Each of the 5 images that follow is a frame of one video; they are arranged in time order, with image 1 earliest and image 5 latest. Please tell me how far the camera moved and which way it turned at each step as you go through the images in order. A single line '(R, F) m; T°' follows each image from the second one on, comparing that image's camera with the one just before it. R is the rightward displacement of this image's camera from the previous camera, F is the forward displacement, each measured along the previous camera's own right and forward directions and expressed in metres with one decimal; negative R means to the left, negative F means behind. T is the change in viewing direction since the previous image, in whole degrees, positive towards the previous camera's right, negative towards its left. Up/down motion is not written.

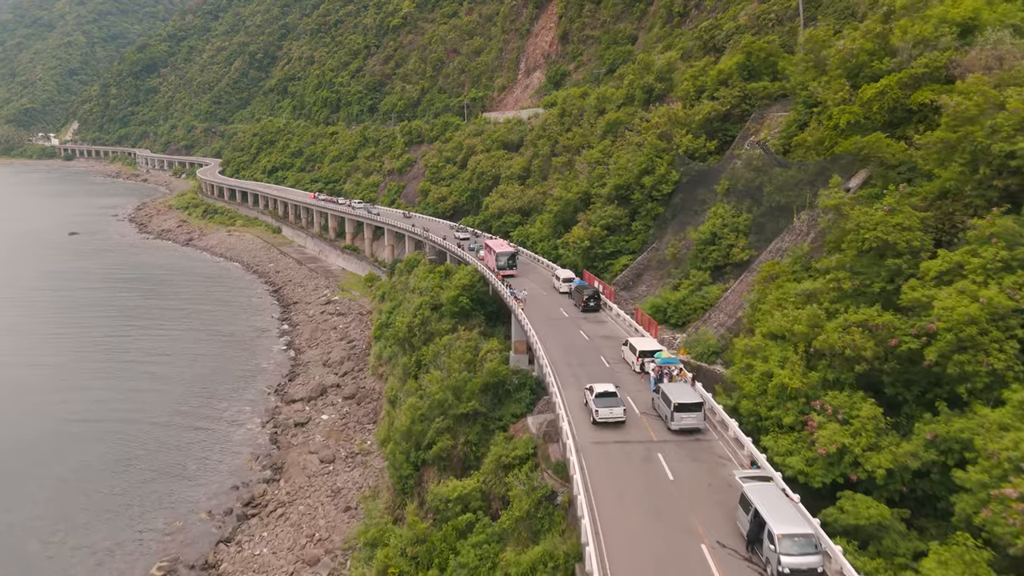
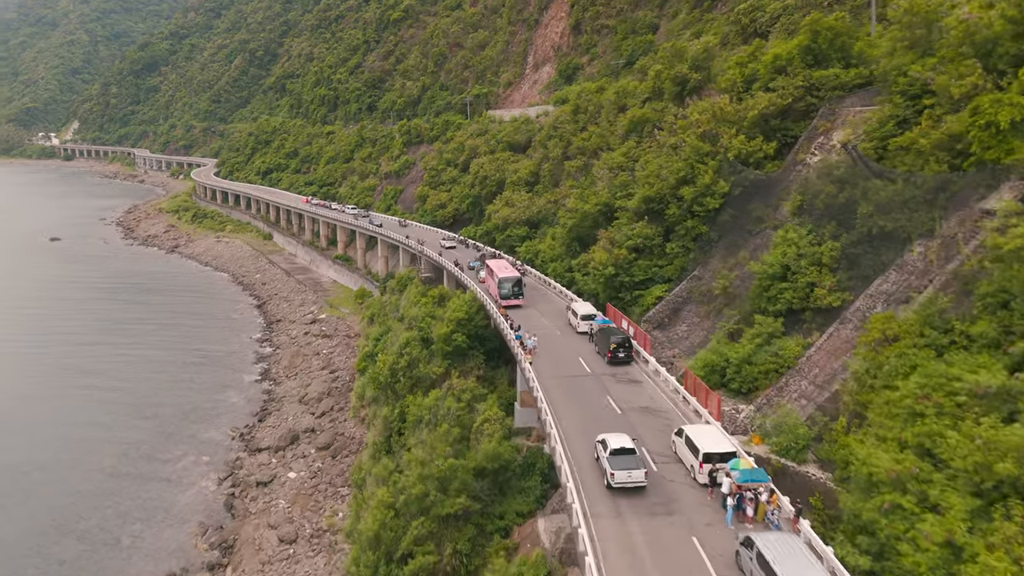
(+0.1, +6.7) m; -1°
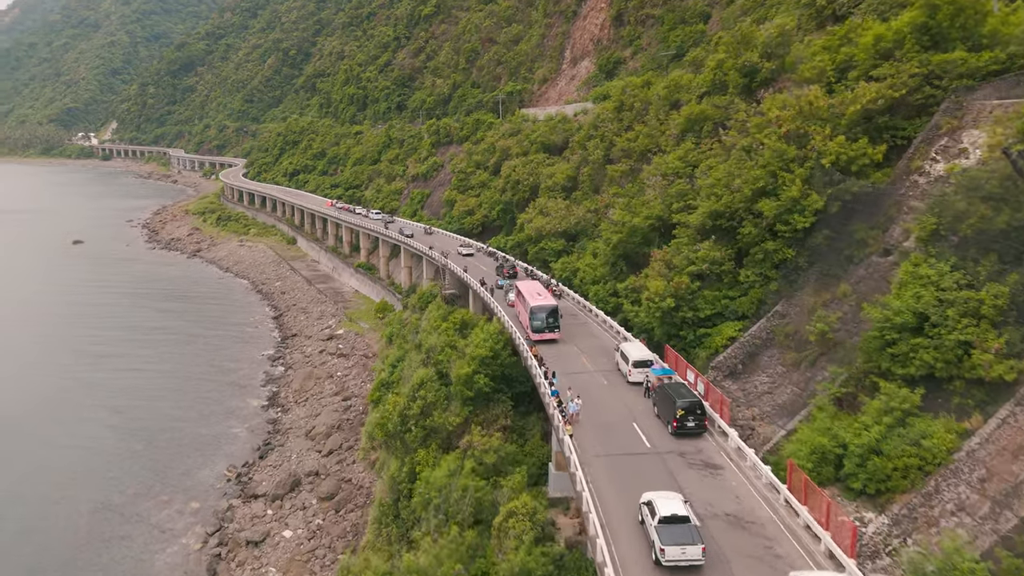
(-0.1, +5.1) m; -3°
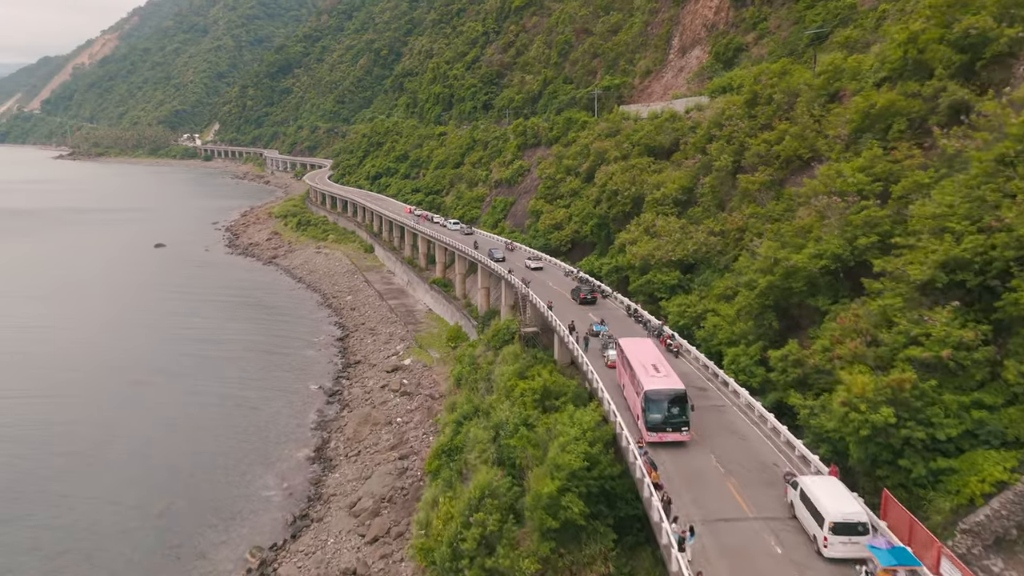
(-0.5, +8.1) m; -7°
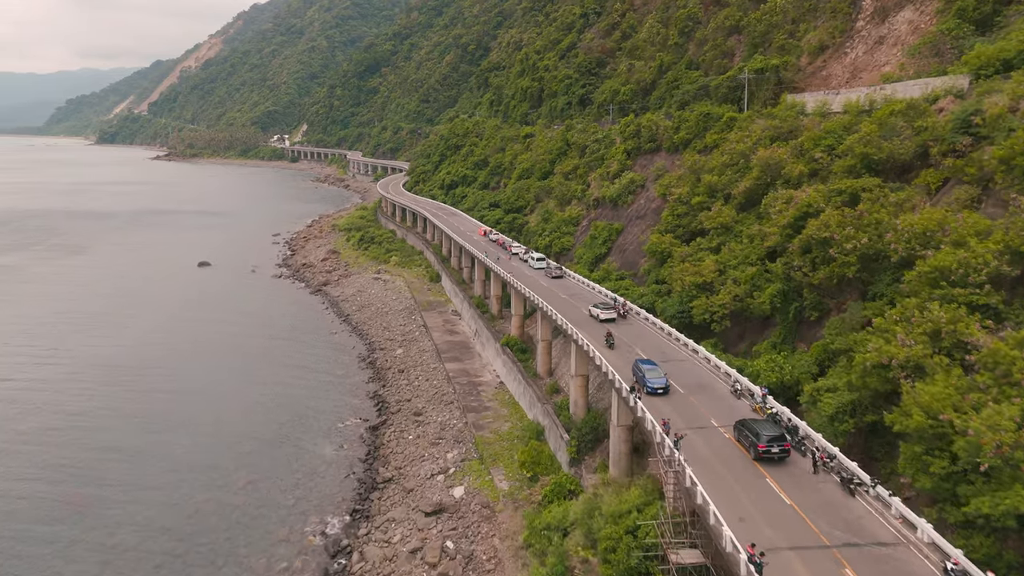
(-1.2, +17.4) m; -7°
